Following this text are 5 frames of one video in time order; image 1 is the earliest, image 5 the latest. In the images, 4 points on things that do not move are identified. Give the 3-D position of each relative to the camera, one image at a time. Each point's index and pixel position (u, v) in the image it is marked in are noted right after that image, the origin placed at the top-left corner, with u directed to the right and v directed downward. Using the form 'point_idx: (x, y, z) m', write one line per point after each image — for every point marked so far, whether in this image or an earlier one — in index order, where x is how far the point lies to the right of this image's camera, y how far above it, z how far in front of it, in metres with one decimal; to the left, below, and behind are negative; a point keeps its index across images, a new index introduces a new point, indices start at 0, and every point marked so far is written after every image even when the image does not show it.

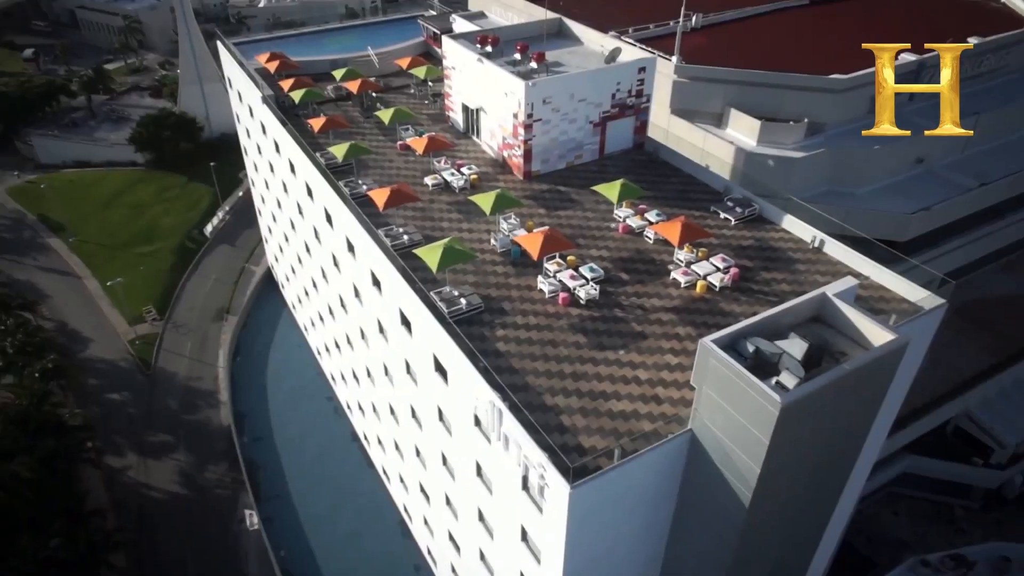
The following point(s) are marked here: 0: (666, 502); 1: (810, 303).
0: (+4.0, -5.5, +16.2) m
1: (+7.3, -0.3, +15.3) m
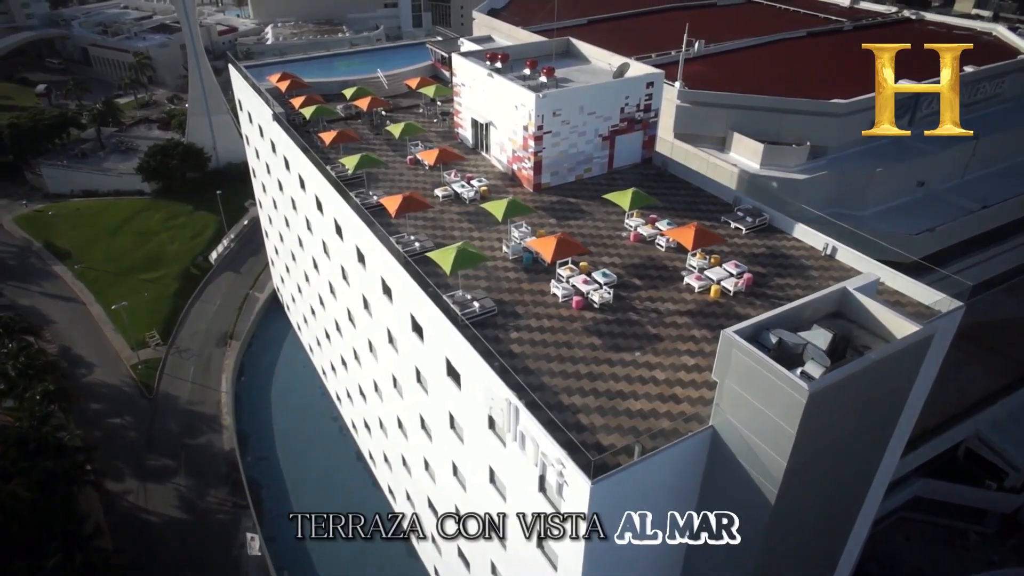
0: (+4.4, -5.4, +15.7) m
1: (+7.7, -0.2, +15.2) m
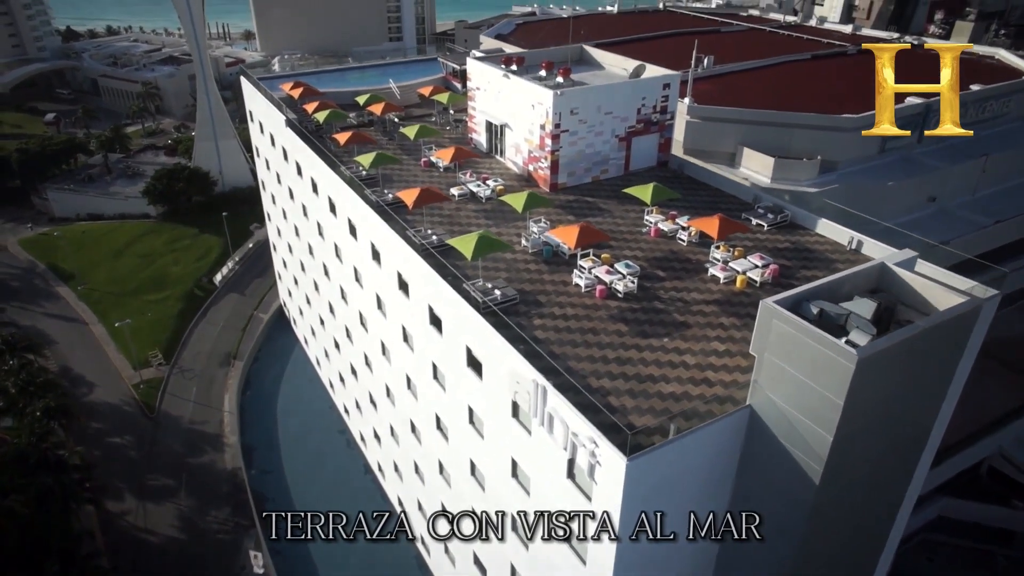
0: (+5.0, -4.8, +15.0) m
1: (+8.4, +0.4, +14.8) m
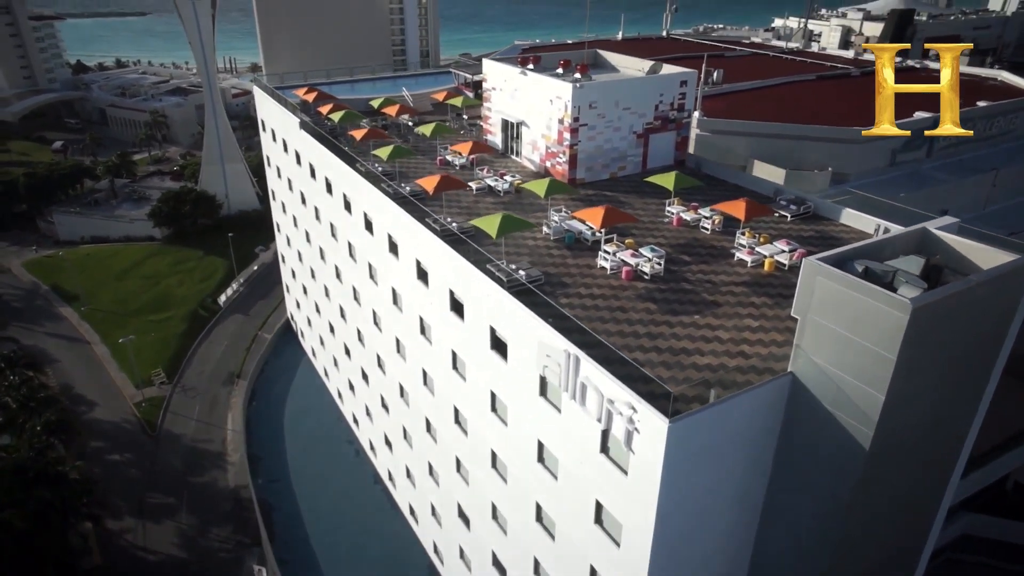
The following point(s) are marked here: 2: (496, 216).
0: (+5.7, -4.0, +14.4) m
1: (+9.1, +1.2, +14.4) m
2: (-0.6, +2.2, +19.6) m
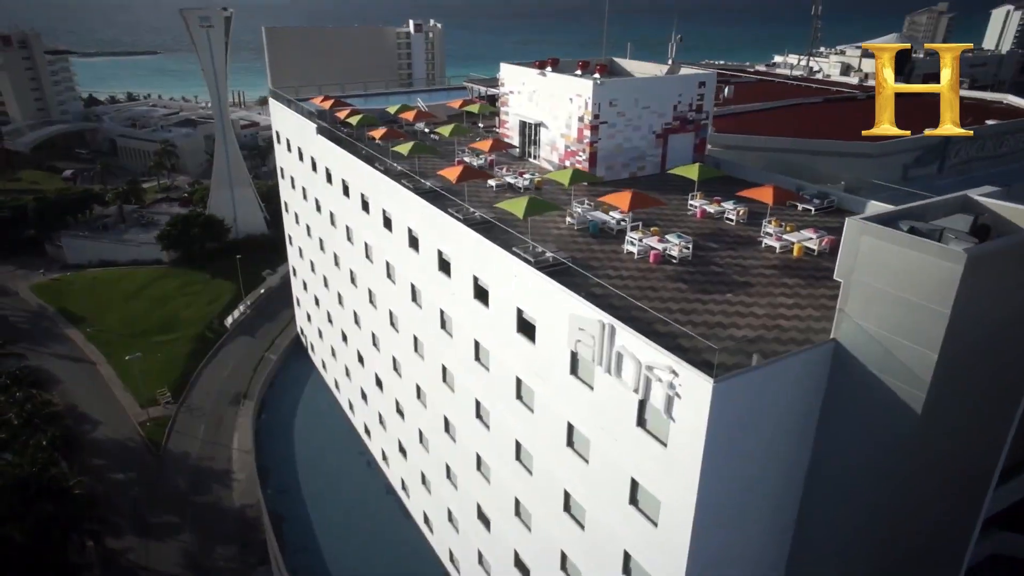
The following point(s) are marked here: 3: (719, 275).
0: (+6.5, -3.3, +14.0) m
1: (+9.9, +1.9, +14.2) m
2: (+0.3, +2.6, +19.4) m
3: (+5.9, +0.4, +18.0) m
